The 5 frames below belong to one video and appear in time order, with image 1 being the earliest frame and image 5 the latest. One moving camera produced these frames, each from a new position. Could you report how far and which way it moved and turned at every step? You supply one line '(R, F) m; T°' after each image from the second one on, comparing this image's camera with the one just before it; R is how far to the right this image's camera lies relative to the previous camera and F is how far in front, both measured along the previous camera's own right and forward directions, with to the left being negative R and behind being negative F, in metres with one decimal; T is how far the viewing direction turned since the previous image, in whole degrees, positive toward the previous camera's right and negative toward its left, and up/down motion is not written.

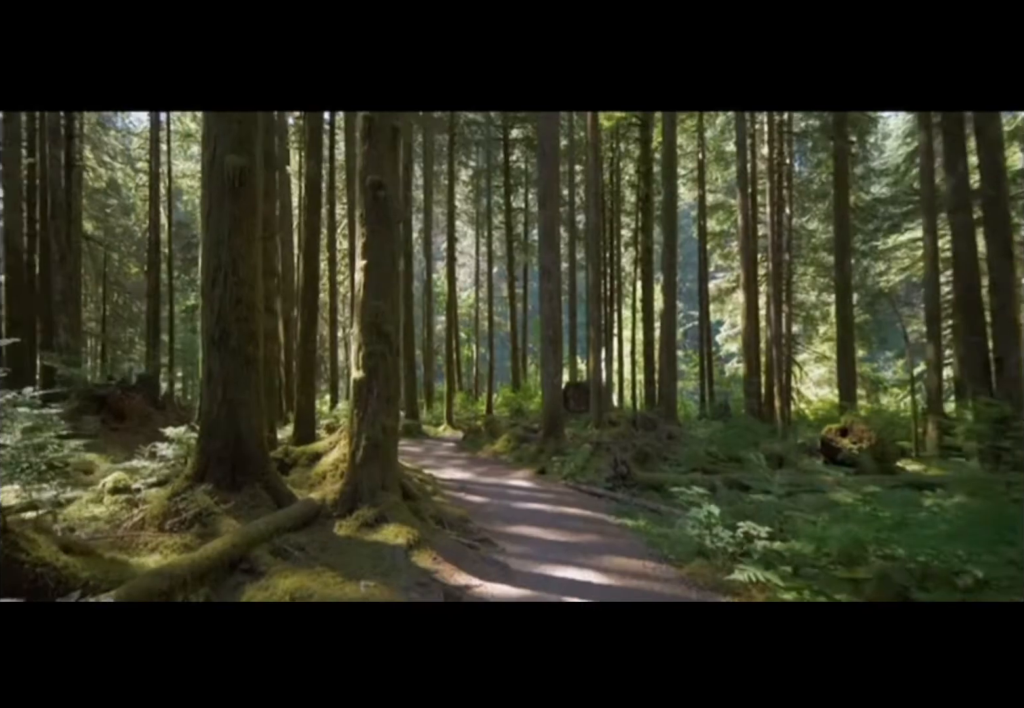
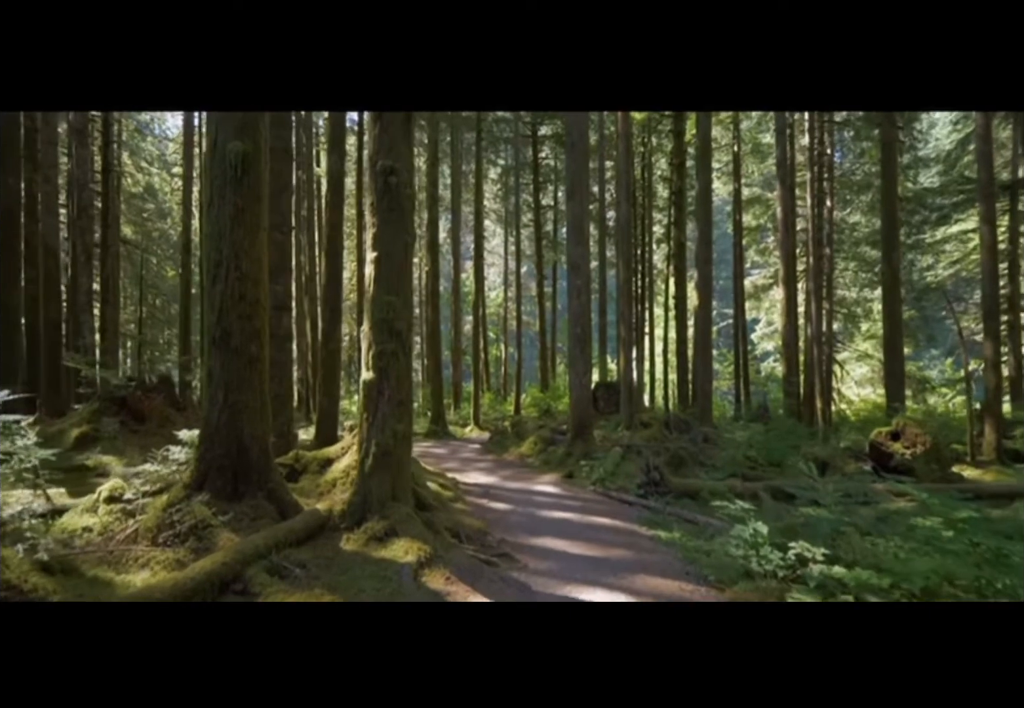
(+0.1, +0.6) m; -3°
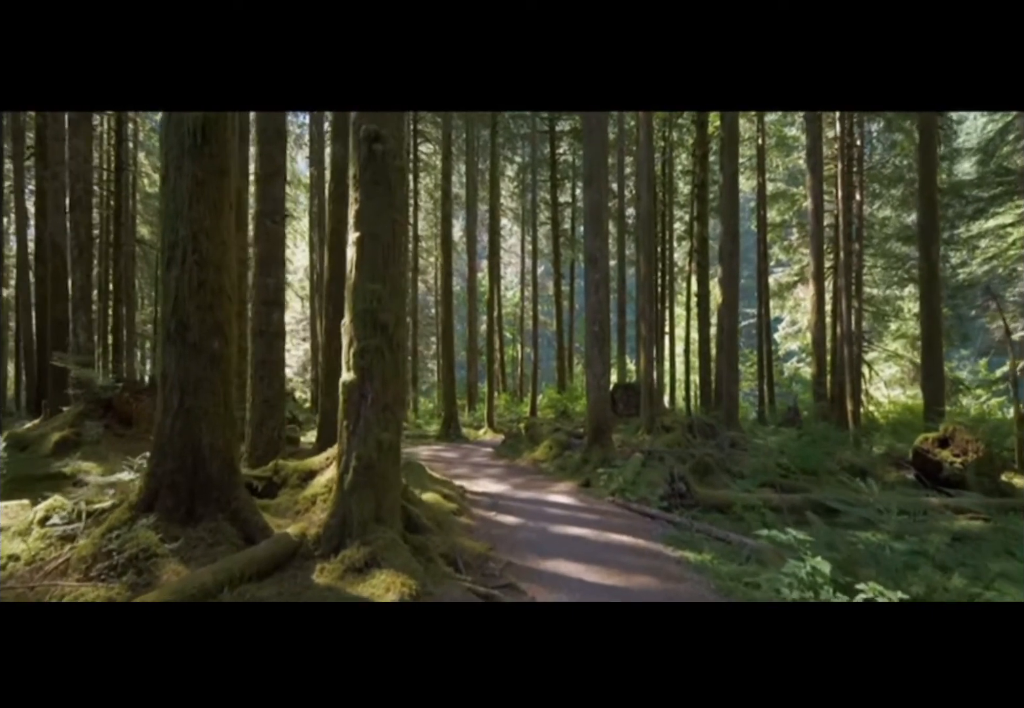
(+0.1, +1.0) m; -1°
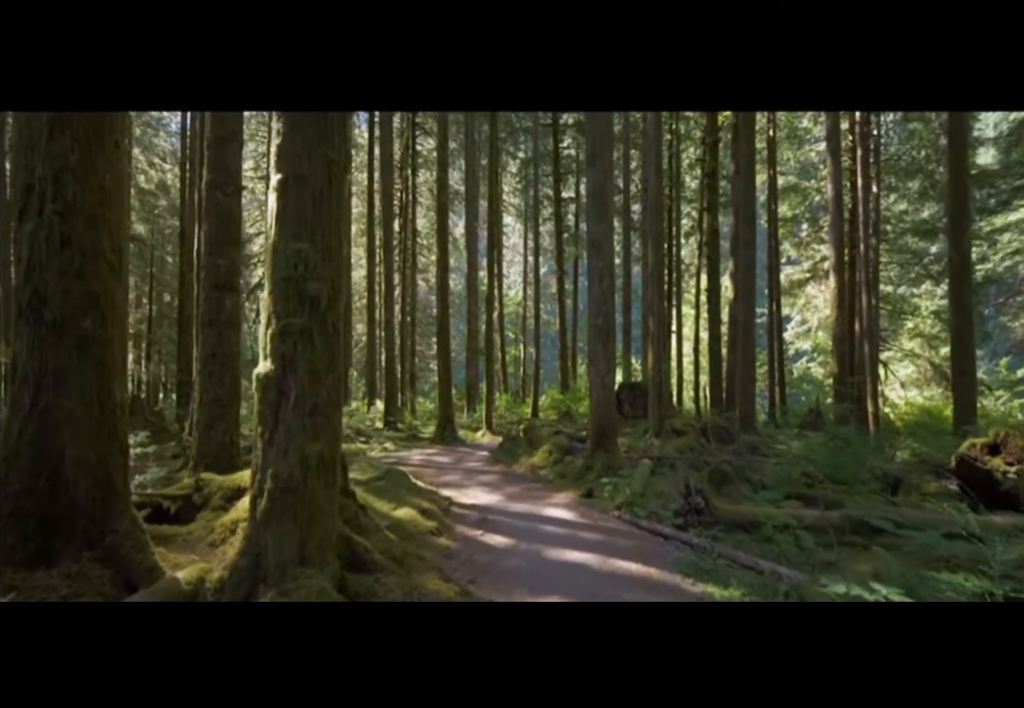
(+0.2, +1.5) m; 0°
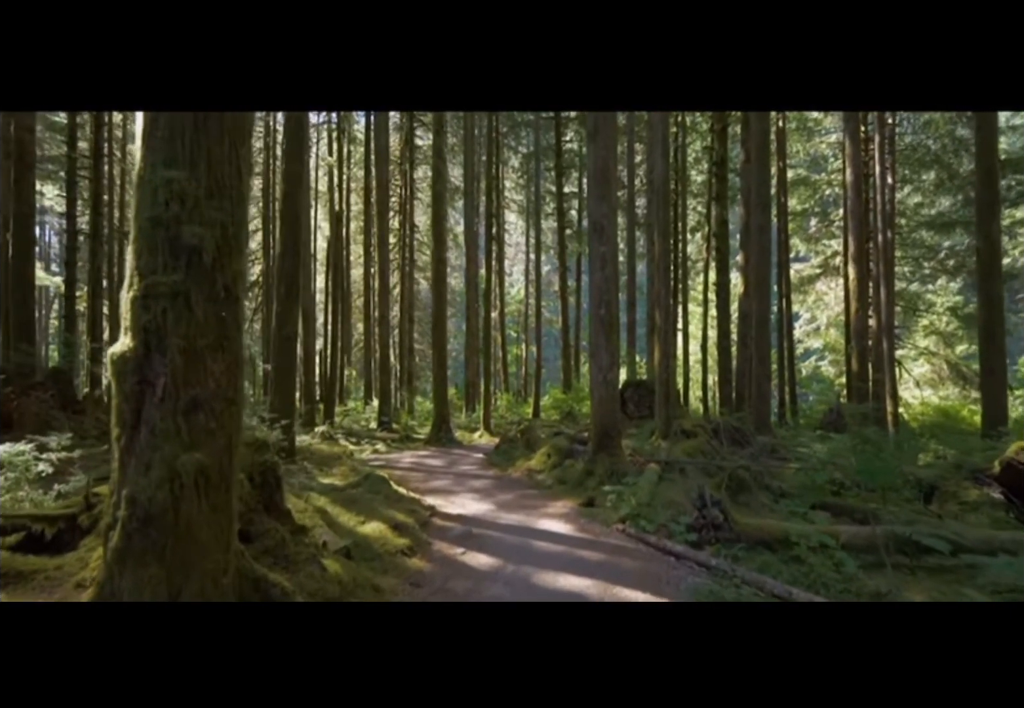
(+0.2, +1.2) m; 0°
